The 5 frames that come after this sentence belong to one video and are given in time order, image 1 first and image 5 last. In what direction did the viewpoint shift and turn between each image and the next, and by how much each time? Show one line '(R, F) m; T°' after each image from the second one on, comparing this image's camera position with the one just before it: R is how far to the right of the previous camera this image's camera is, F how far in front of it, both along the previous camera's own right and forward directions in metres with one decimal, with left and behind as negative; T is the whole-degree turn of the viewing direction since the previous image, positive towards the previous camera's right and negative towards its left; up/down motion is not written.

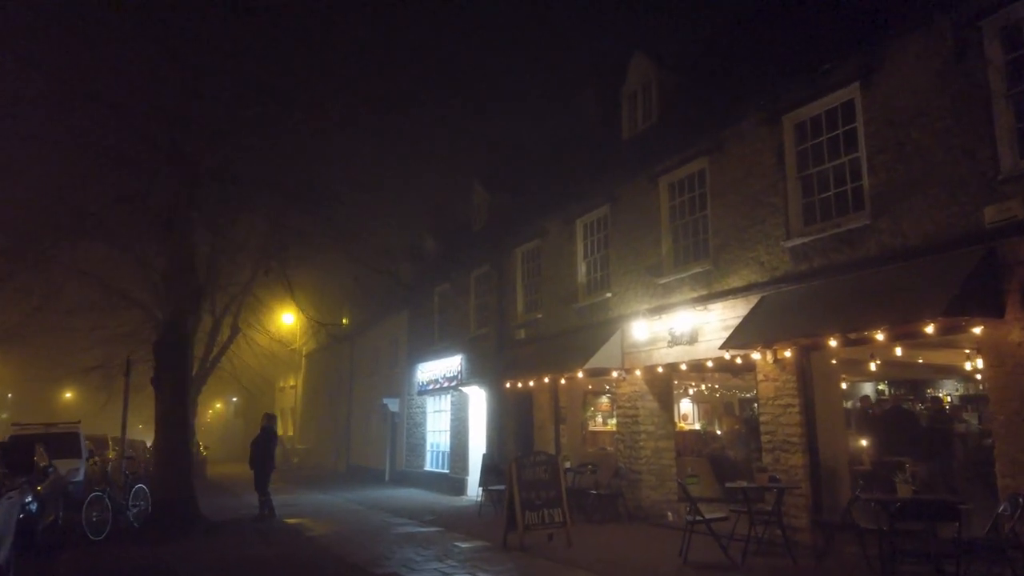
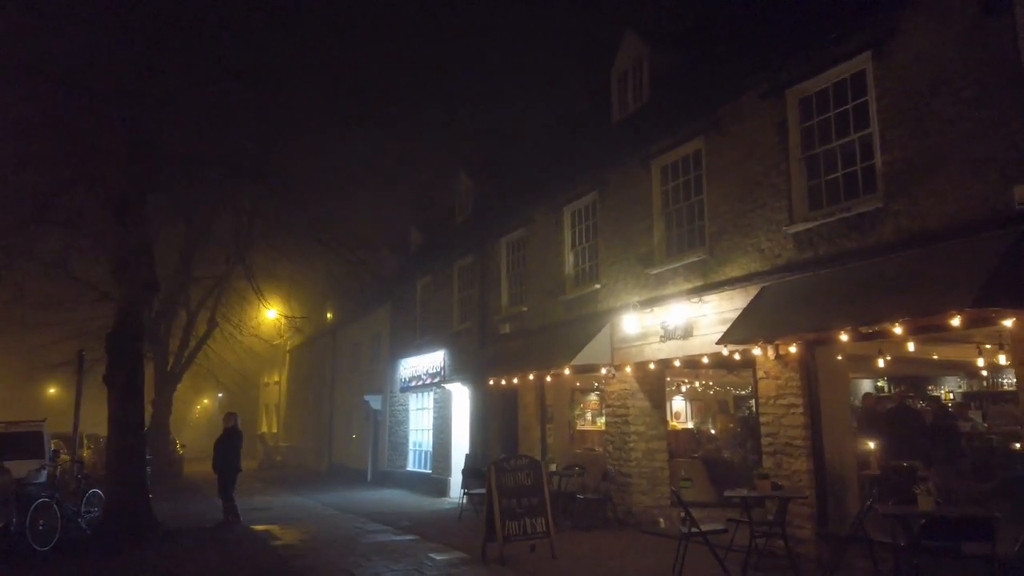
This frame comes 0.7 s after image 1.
(+0.2, +0.9) m; +1°
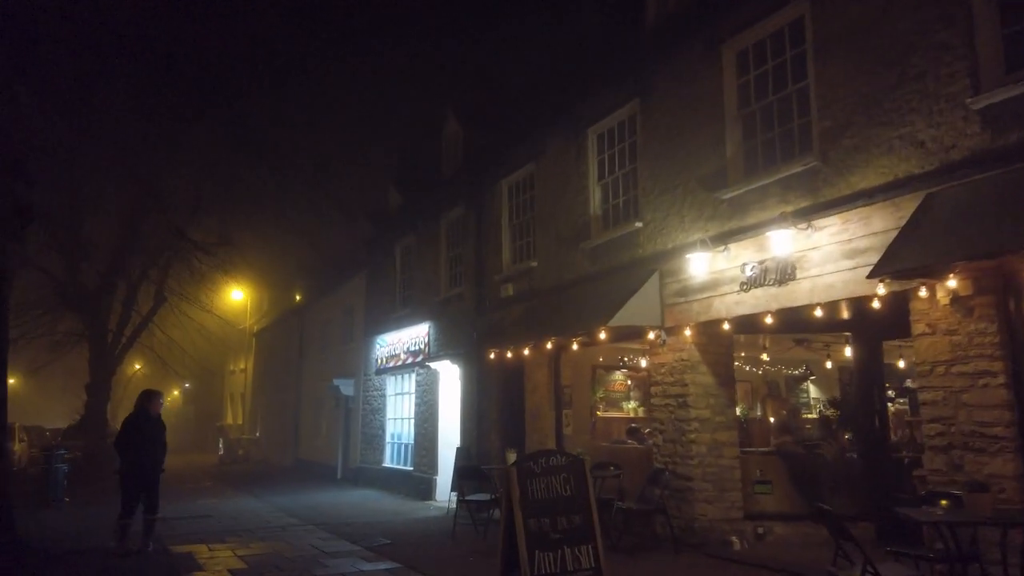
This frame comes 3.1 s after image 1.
(-0.5, +3.4) m; +2°
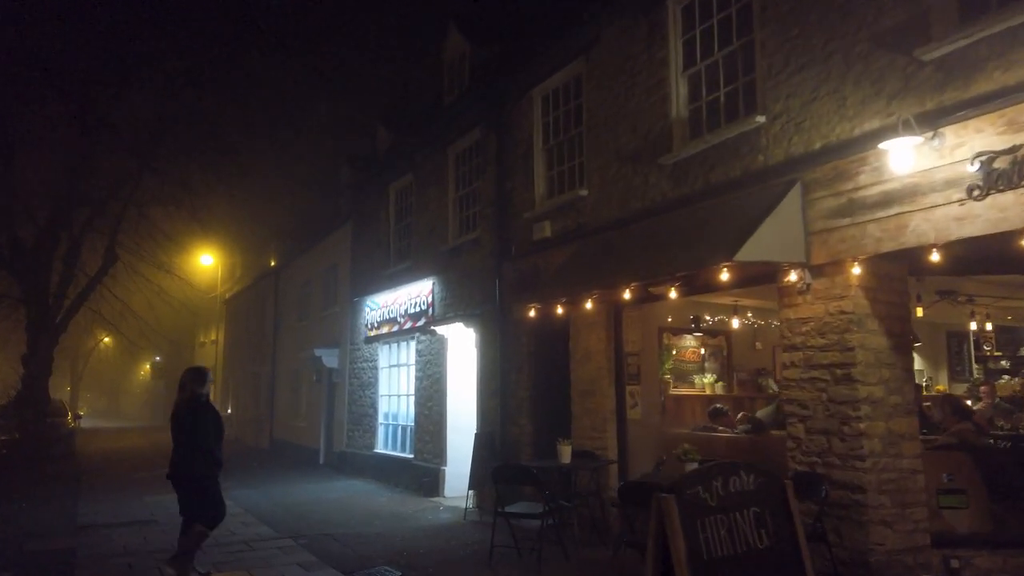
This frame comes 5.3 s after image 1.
(-0.8, +3.1) m; +2°
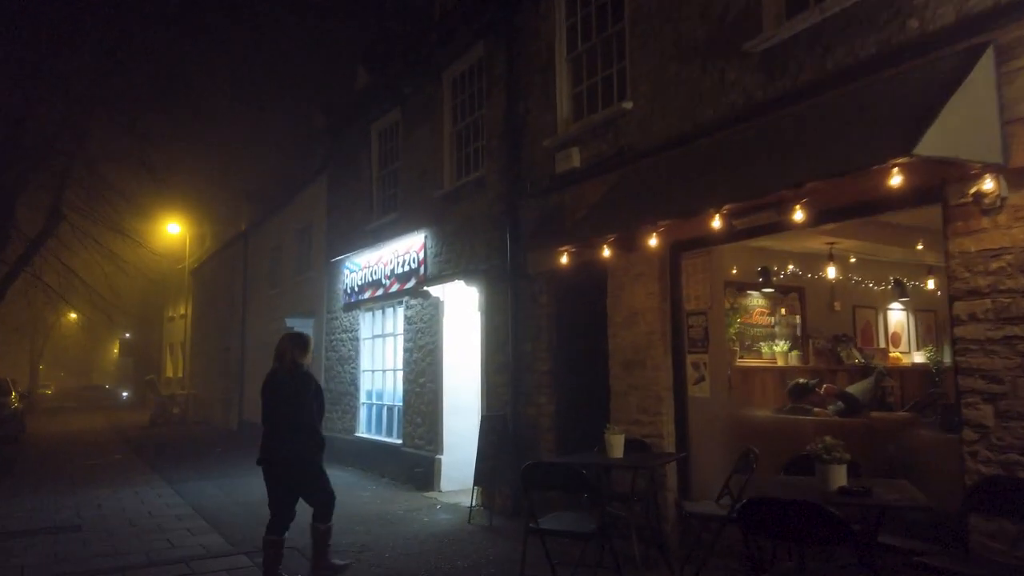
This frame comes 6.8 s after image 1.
(-0.4, +2.1) m; +1°
